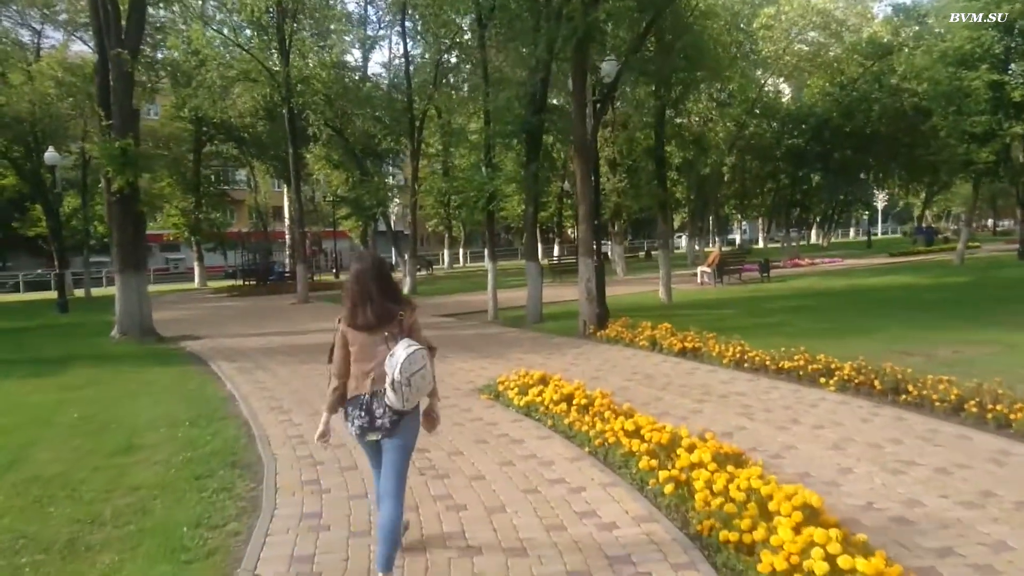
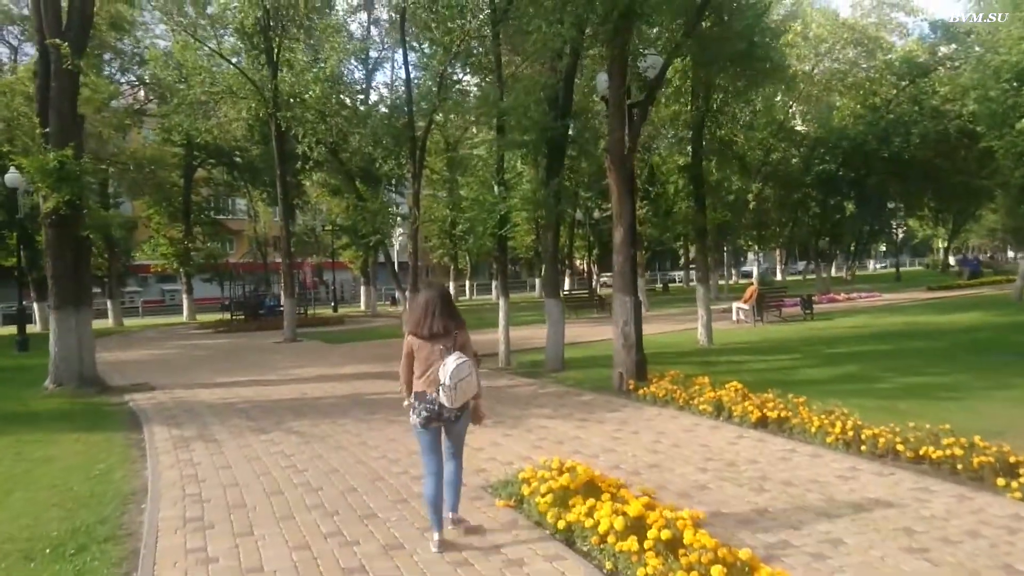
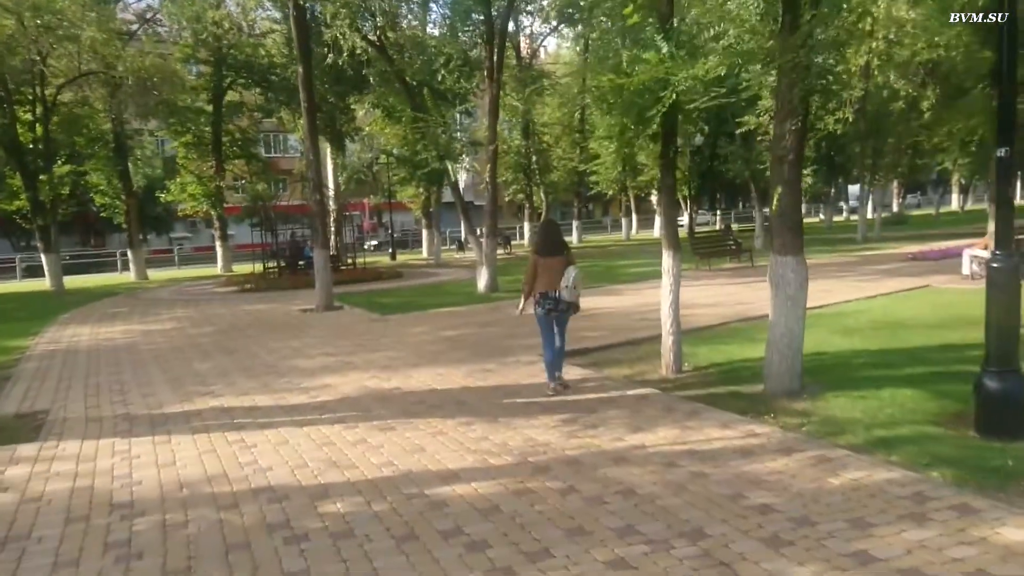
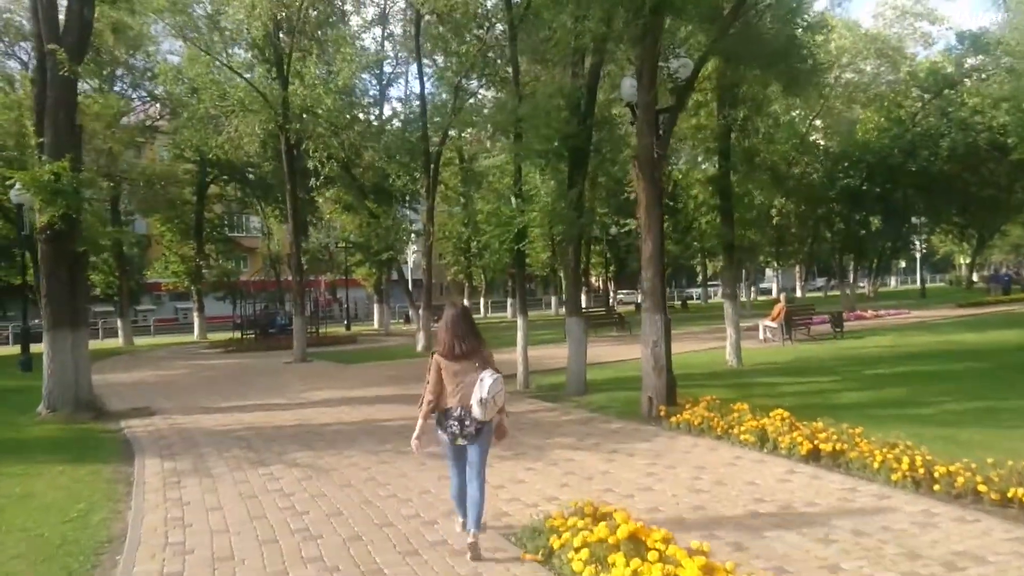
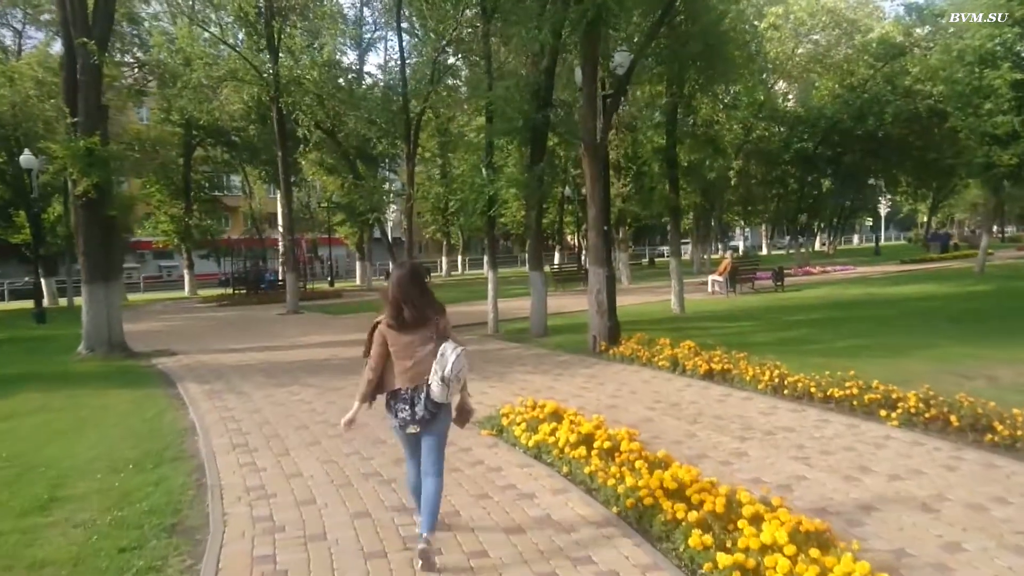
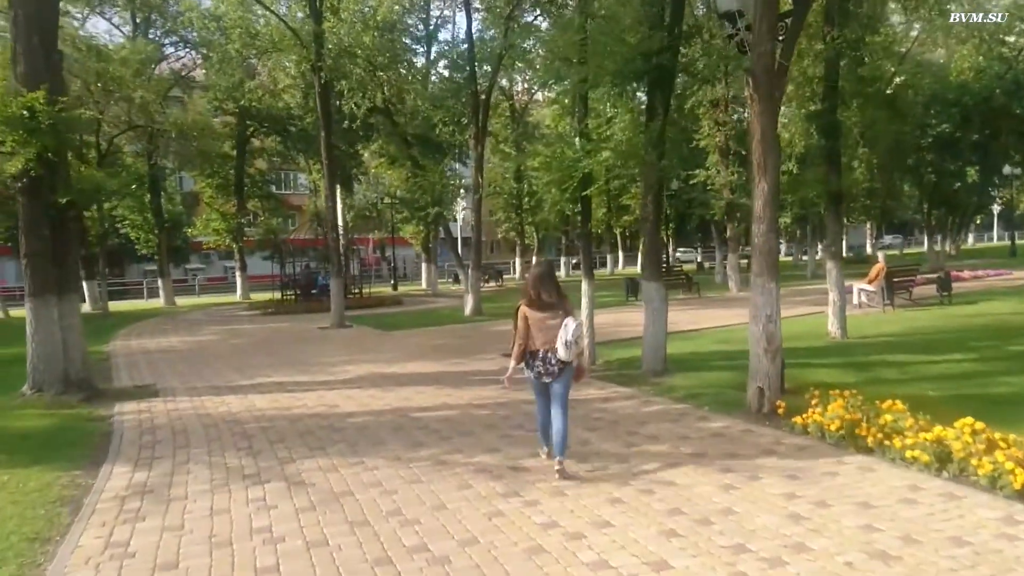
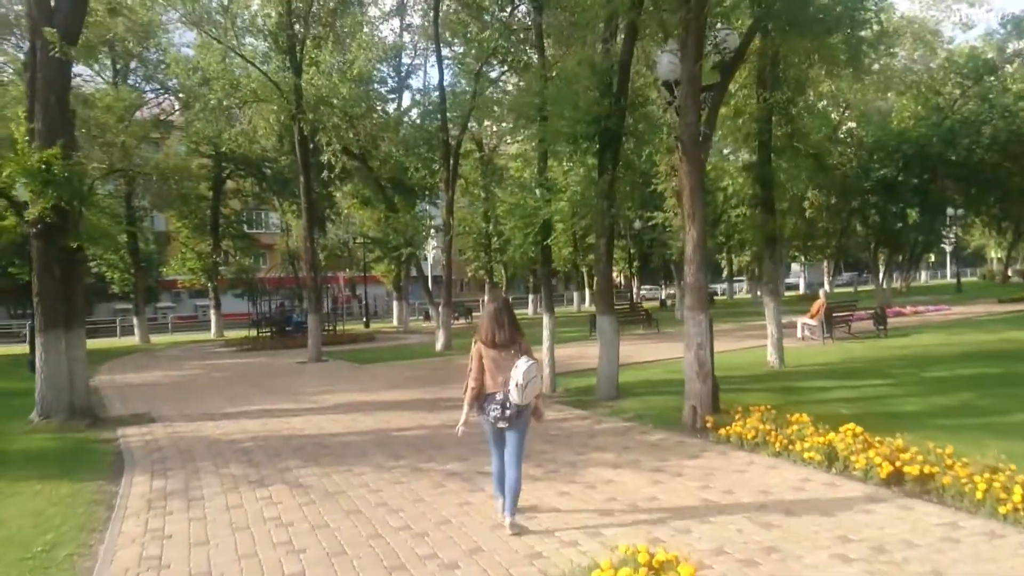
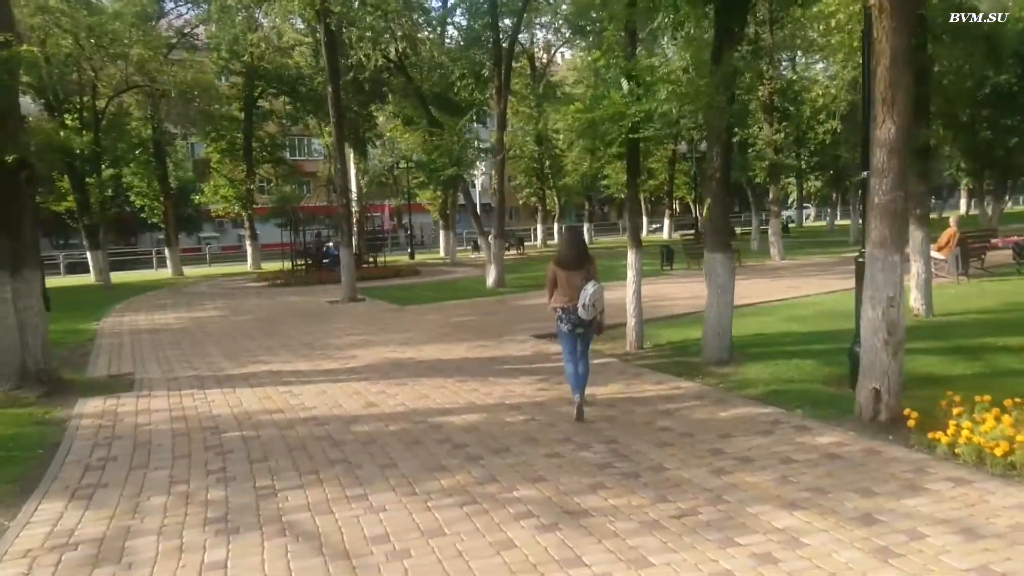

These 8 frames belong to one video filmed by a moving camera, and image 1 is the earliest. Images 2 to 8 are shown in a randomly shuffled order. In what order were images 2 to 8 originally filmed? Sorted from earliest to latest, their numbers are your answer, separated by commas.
5, 2, 4, 7, 6, 8, 3
